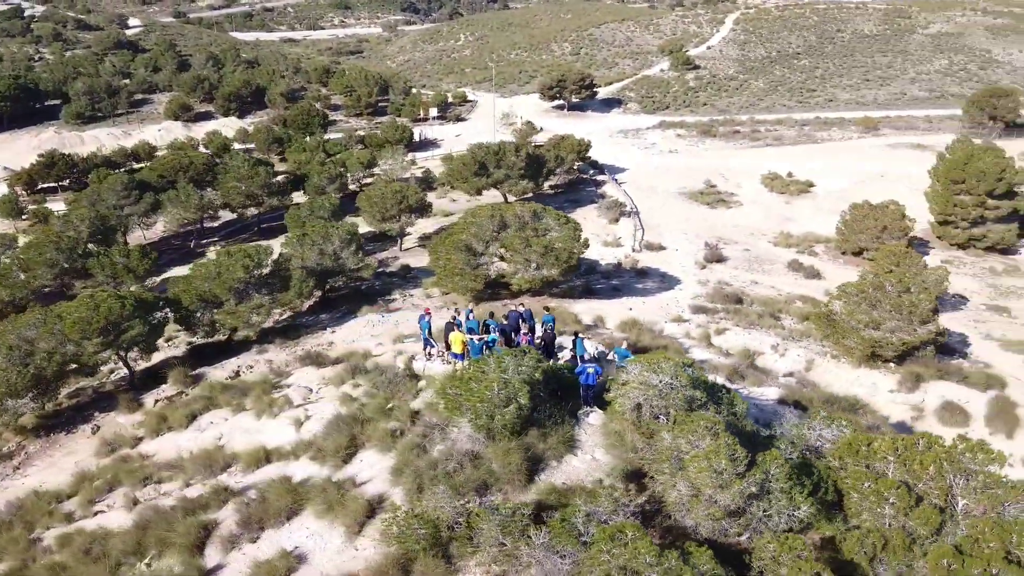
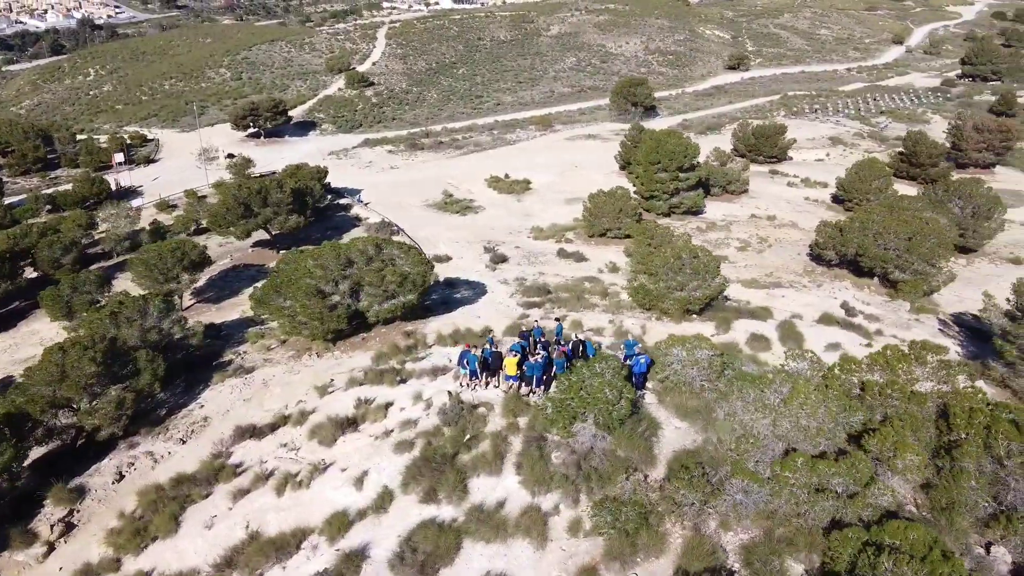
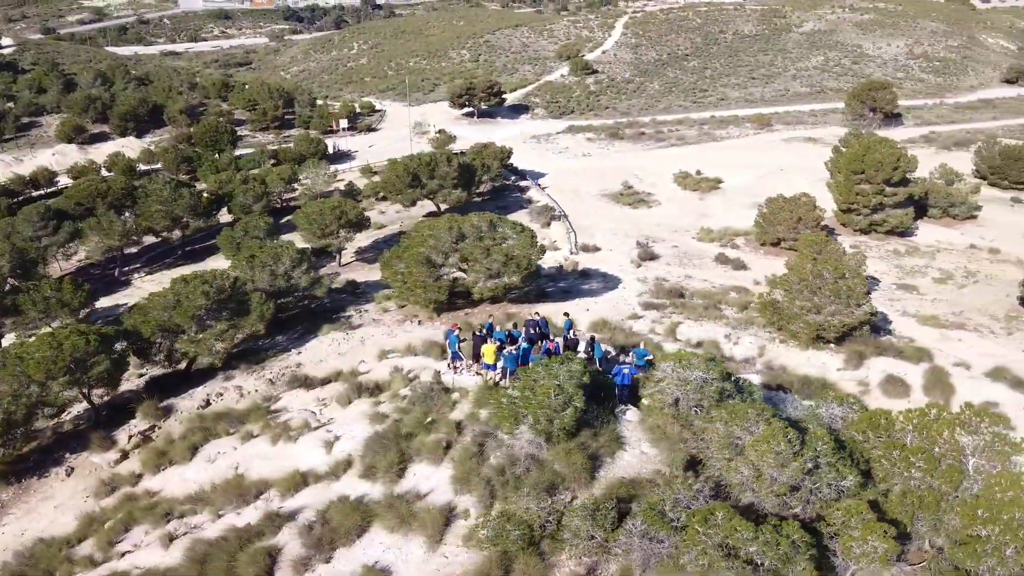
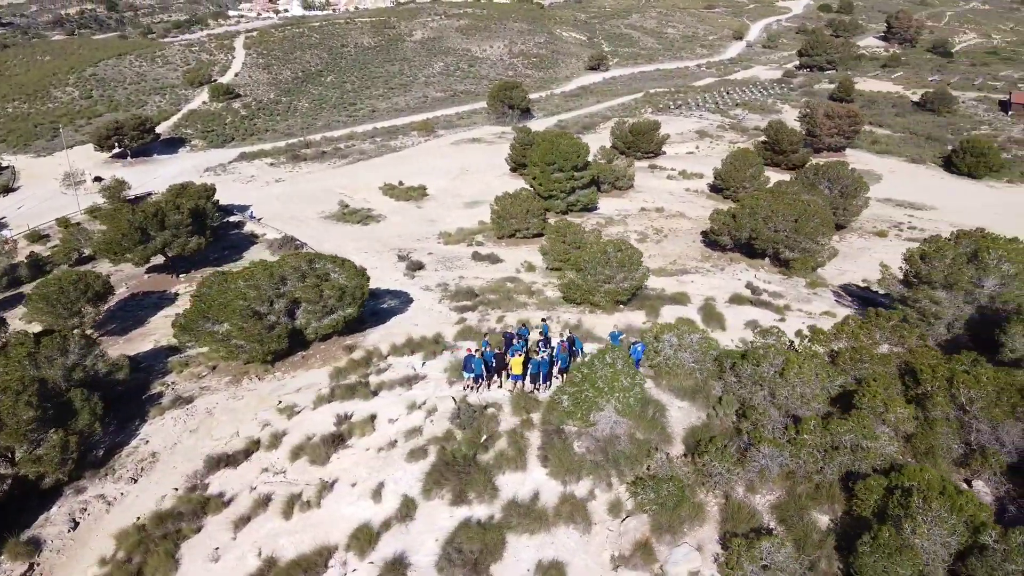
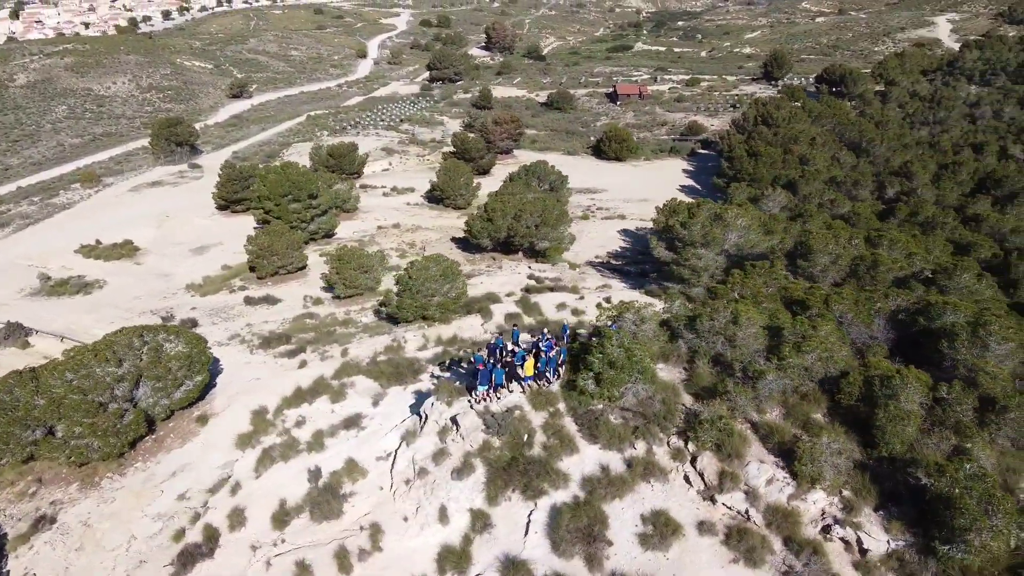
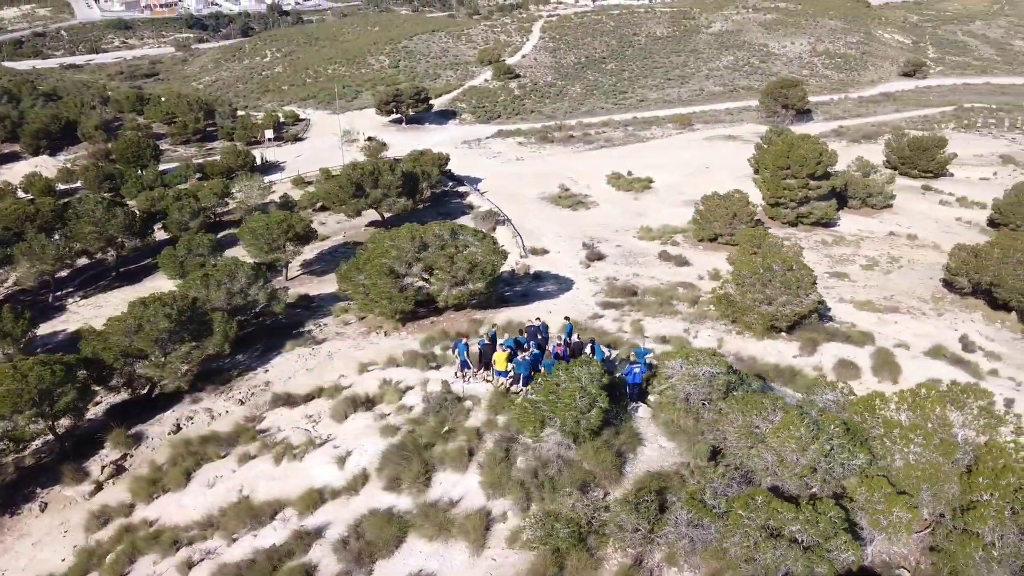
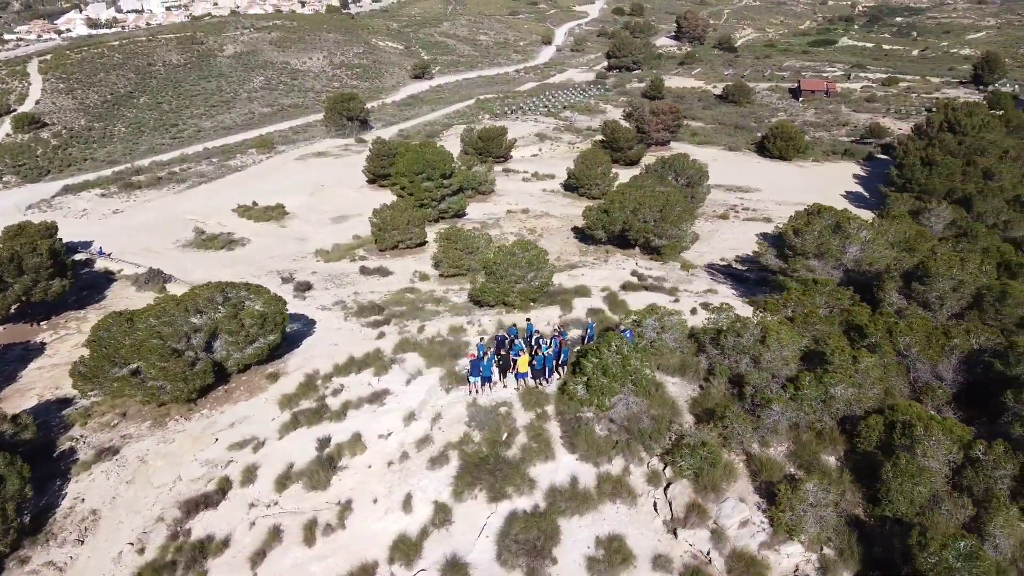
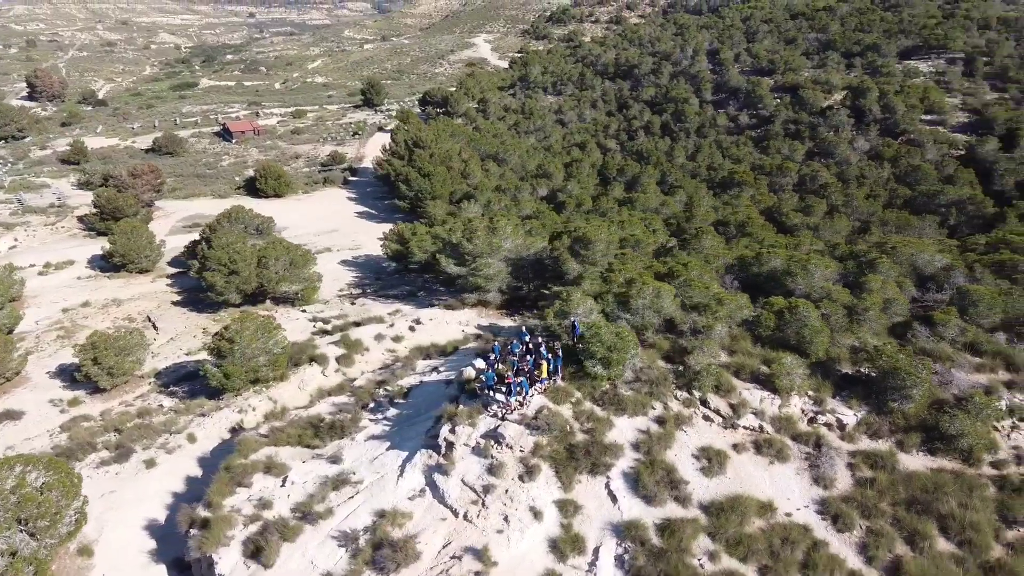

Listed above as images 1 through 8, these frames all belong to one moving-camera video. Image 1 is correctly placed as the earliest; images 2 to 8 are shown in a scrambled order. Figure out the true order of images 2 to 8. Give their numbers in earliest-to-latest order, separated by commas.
3, 6, 2, 4, 7, 5, 8
